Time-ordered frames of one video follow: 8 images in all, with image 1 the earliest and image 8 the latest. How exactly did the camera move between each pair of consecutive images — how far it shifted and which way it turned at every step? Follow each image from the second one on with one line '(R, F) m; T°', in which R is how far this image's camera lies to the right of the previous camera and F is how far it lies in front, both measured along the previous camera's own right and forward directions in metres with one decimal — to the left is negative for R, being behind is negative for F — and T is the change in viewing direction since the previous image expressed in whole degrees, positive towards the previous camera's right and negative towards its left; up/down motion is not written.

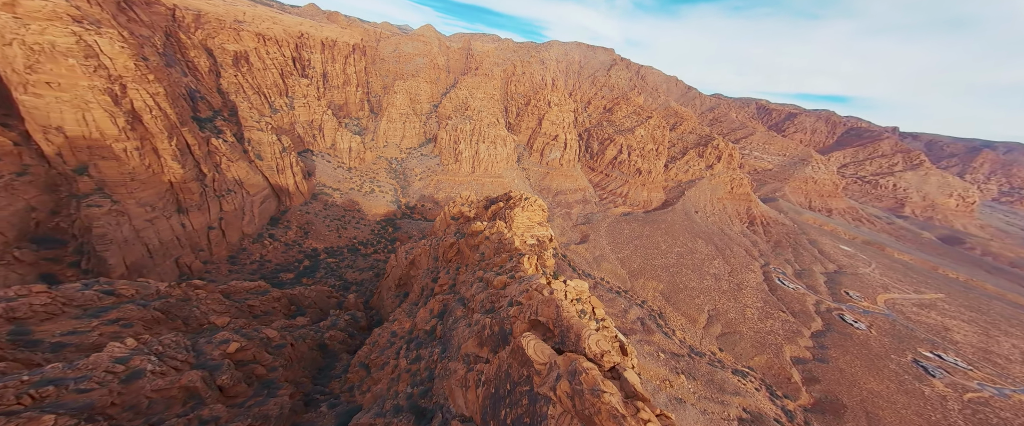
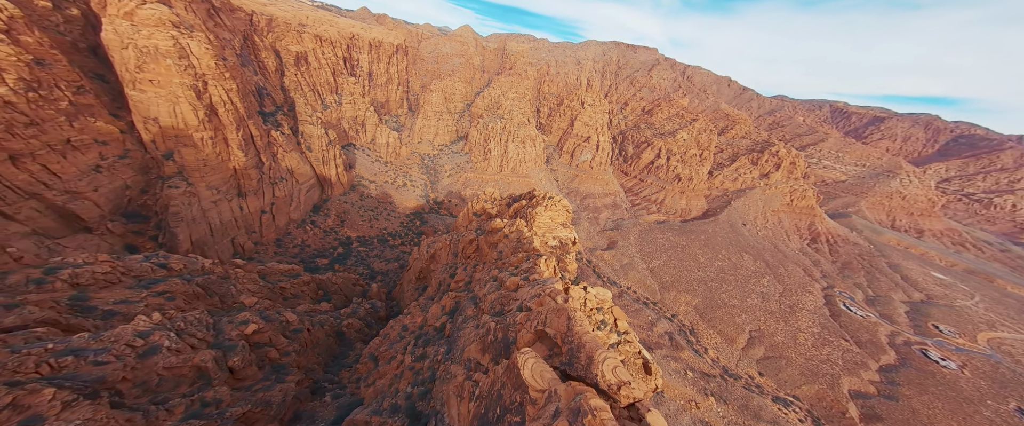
(+1.1, +0.6) m; -7°
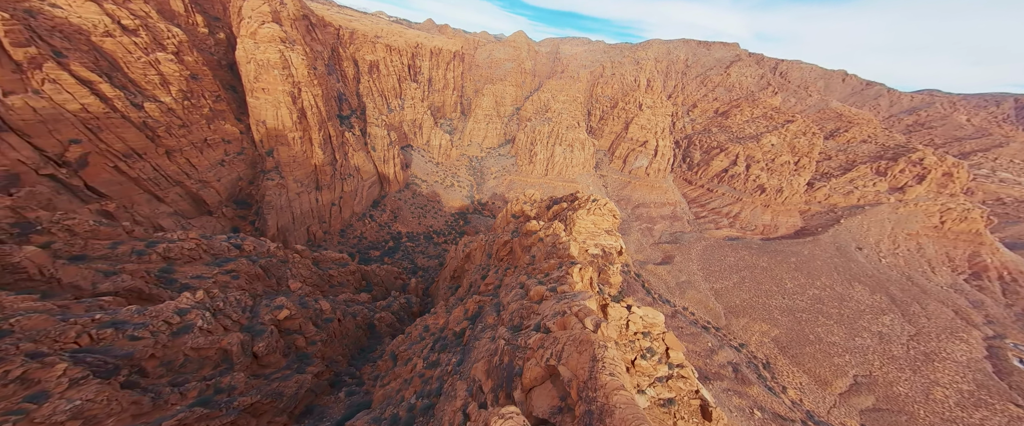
(+2.1, +1.2) m; -12°
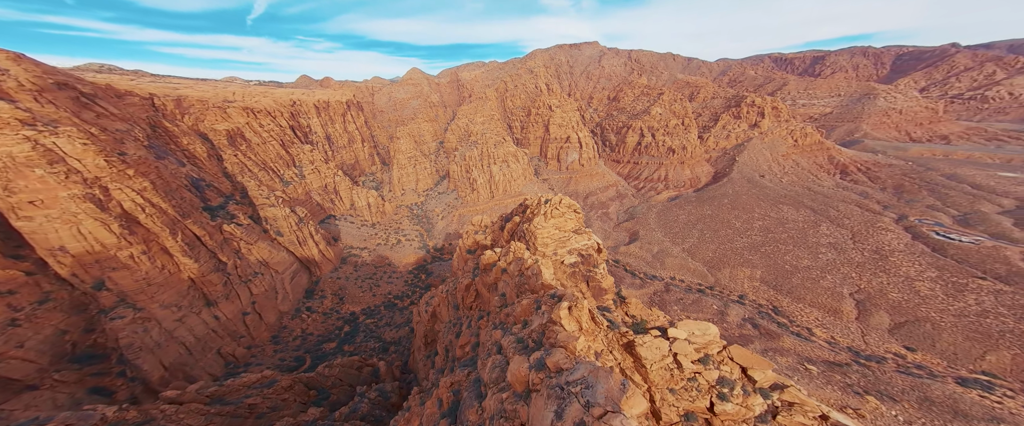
(-1.6, +3.3) m; +13°
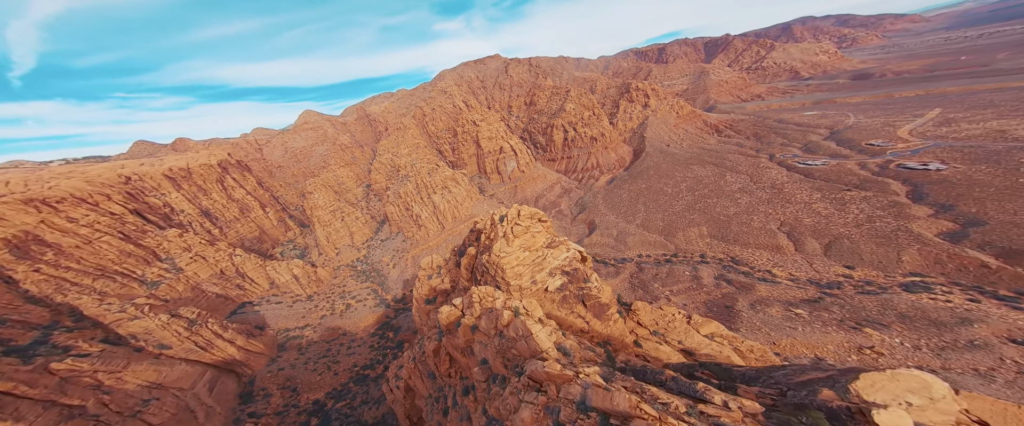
(-1.7, +1.9) m; +13°
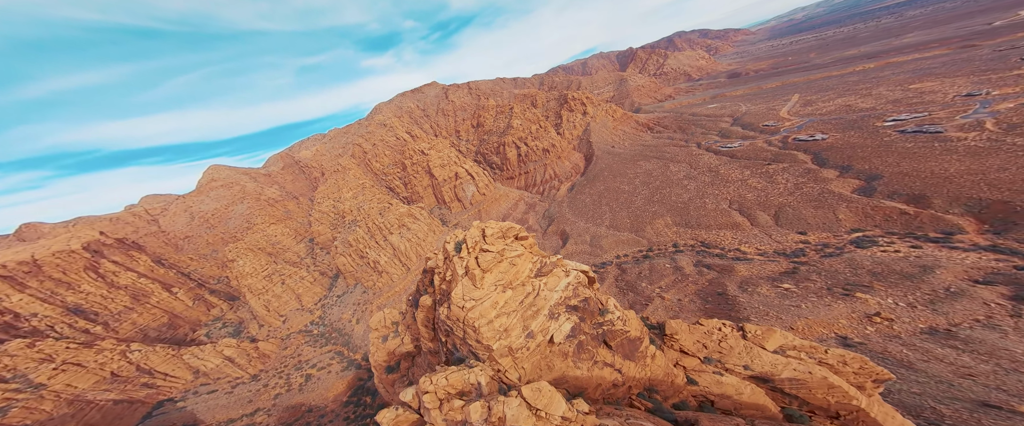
(-1.1, +1.4) m; +9°
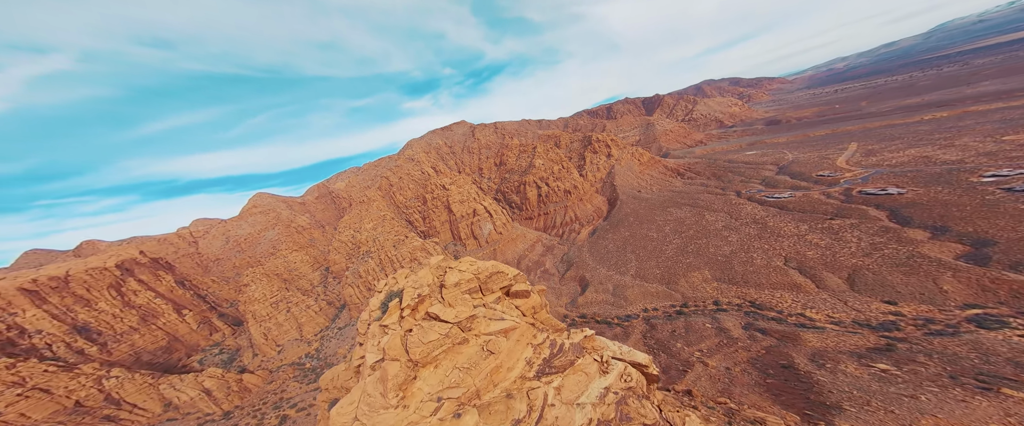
(+1.0, +2.2) m; -5°
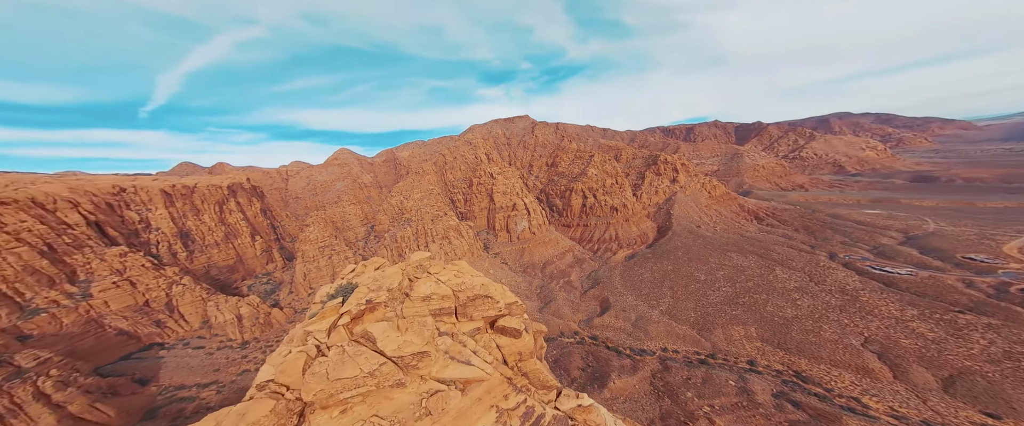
(+1.4, +0.6) m; -9°
